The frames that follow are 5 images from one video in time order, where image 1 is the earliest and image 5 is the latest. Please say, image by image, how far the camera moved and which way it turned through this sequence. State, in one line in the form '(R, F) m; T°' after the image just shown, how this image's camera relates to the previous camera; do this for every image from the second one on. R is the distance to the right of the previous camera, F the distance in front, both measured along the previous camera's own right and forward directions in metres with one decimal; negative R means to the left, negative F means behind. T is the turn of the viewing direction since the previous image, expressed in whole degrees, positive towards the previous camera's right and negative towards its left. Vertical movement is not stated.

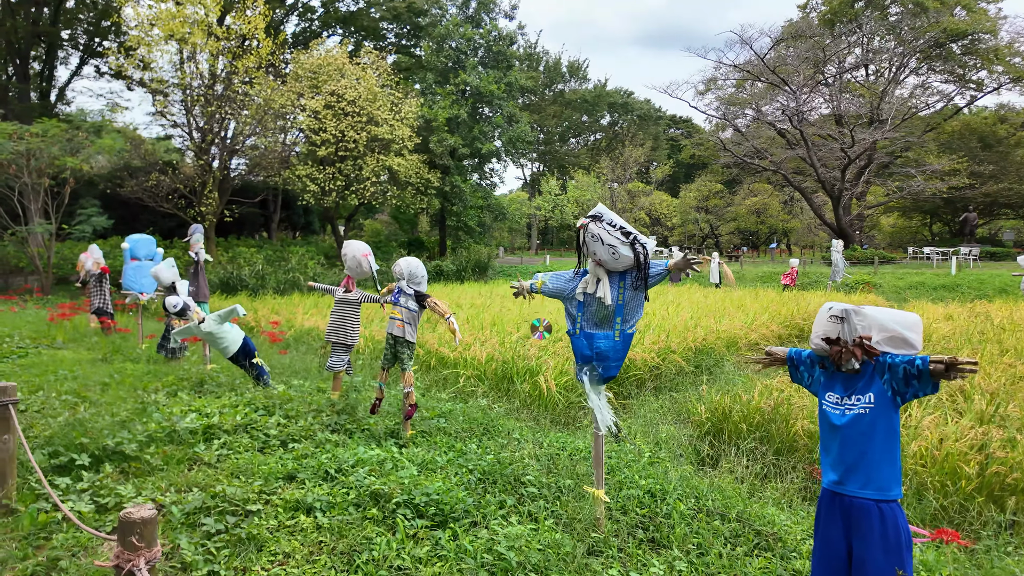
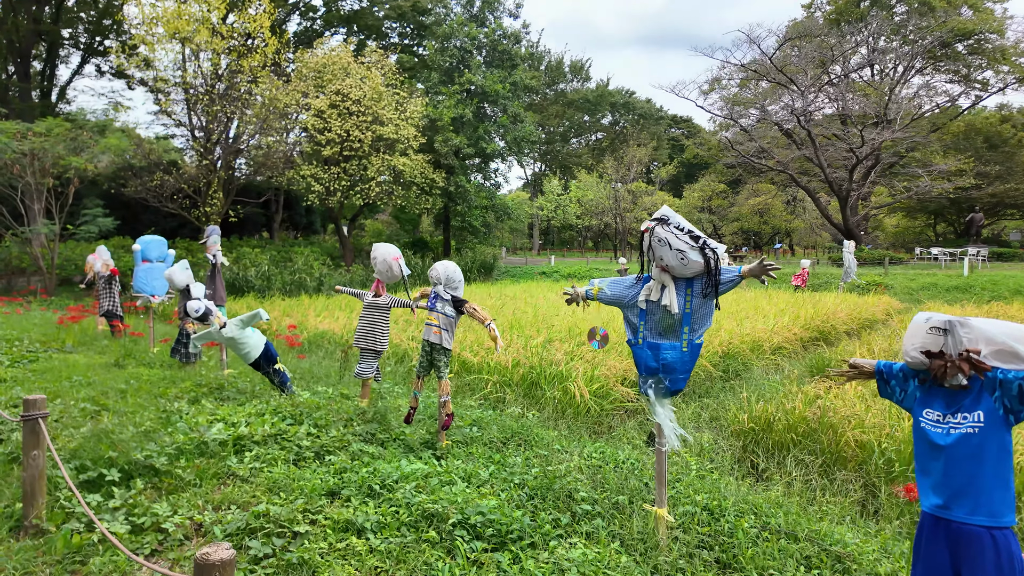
(-0.3, +0.1) m; 0°
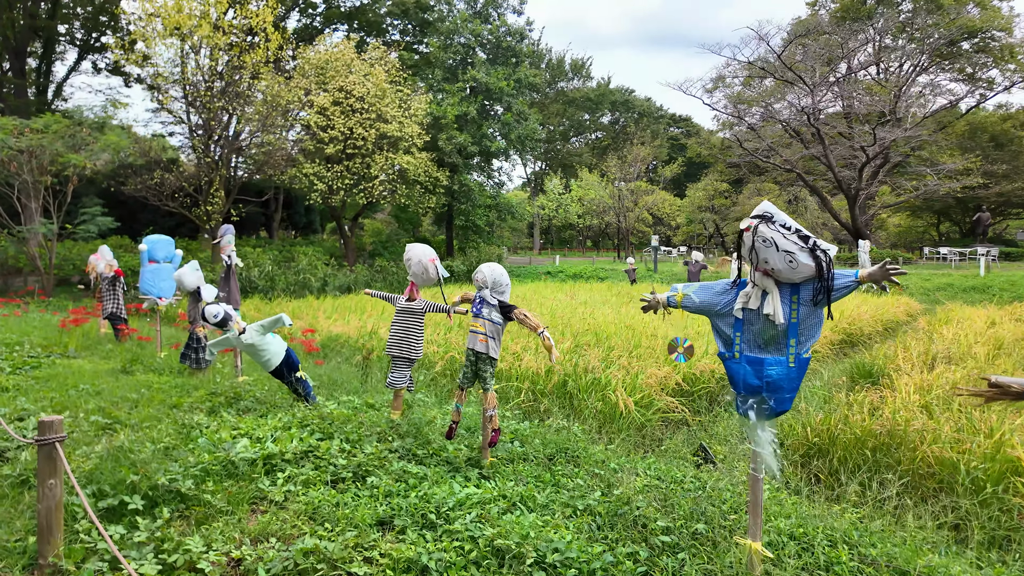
(-0.3, +0.3) m; 0°
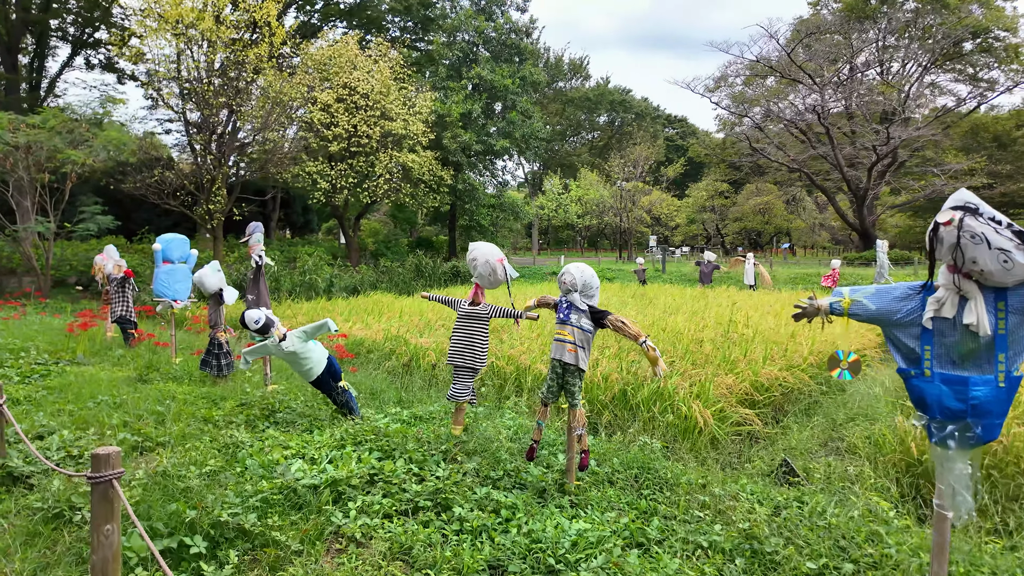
(-0.5, +0.4) m; +1°
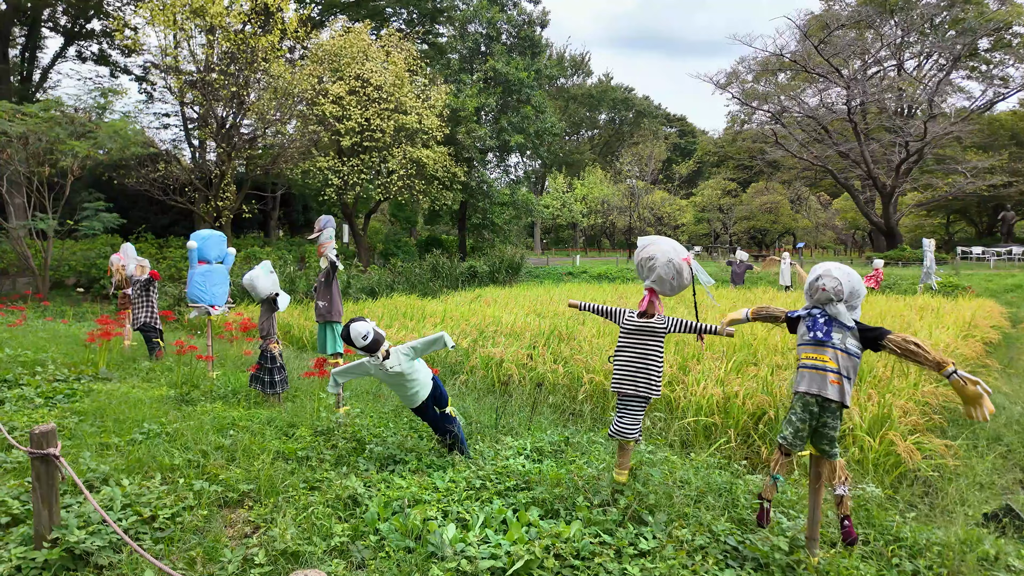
(-0.9, +0.8) m; +1°
